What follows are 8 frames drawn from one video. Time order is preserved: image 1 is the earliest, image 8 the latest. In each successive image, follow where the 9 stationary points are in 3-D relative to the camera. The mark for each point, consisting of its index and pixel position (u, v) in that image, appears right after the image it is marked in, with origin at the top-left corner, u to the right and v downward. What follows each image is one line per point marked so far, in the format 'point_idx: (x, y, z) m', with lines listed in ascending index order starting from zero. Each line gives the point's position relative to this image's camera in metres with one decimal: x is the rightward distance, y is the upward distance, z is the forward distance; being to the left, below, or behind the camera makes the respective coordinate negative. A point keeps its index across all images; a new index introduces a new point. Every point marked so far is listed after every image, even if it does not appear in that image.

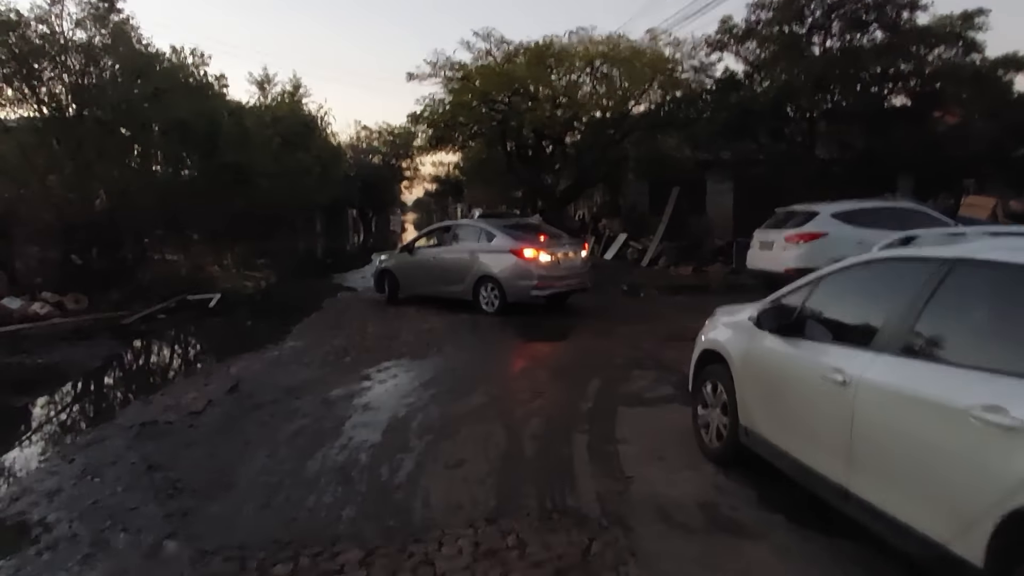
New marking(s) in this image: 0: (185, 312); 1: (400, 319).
0: (-6.9, -0.5, +14.7) m
1: (-1.9, -0.6, +11.9) m
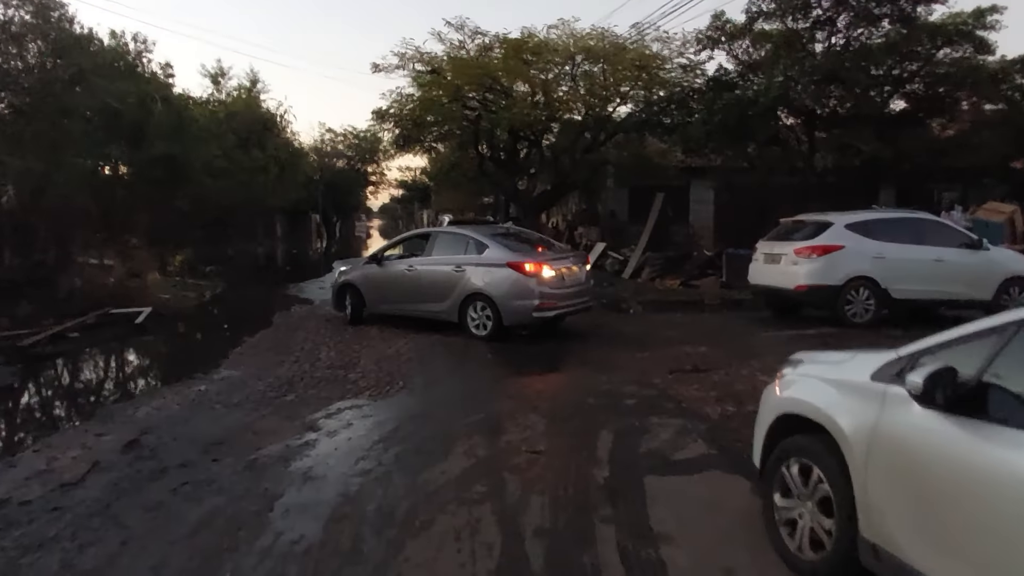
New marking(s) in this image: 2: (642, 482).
0: (-7.4, -0.8, +12.6) m
1: (-2.2, -0.9, +10.0) m
2: (+1.0, -1.4, +5.1) m
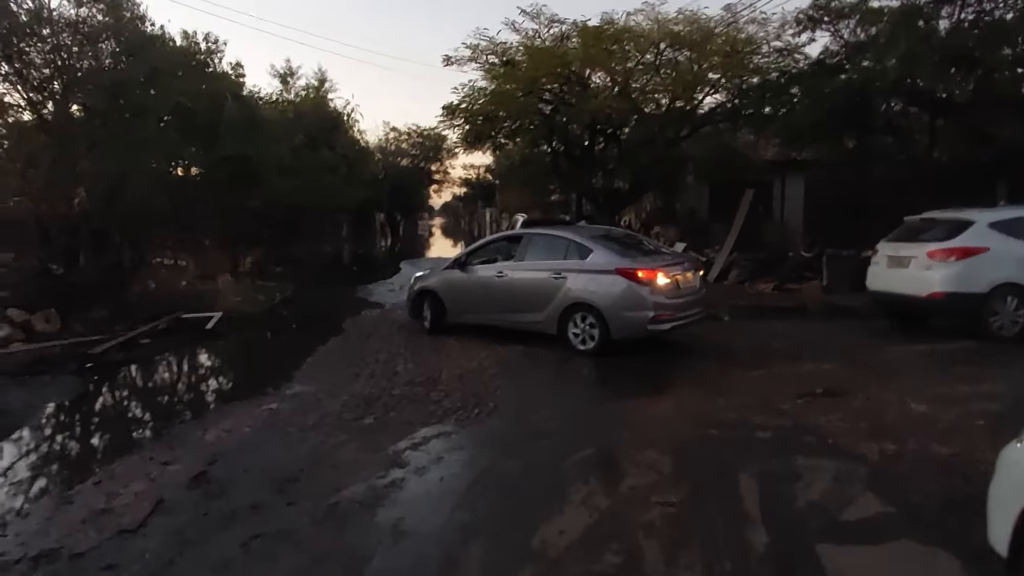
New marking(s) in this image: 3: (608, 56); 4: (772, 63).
0: (-5.9, -0.8, +12.2) m
1: (-1.0, -0.9, +9.2) m
2: (+1.8, -1.6, +4.1) m
3: (+2.5, +6.0, +17.7) m
4: (+6.6, +5.8, +17.7) m
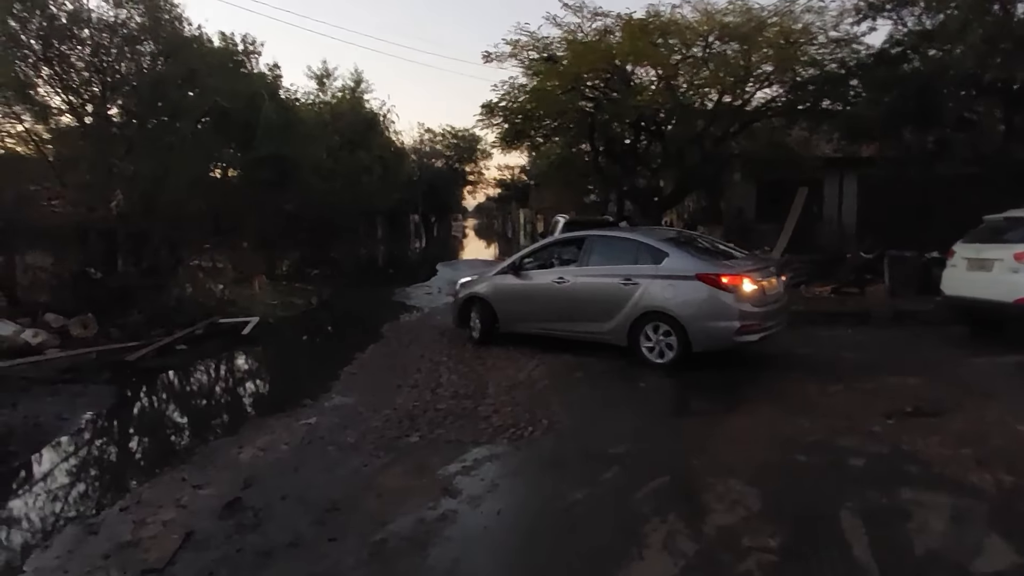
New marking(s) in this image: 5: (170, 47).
0: (-5.1, -0.9, +11.9) m
1: (-0.4, -1.0, +8.7) m
2: (+2.2, -1.6, +3.4) m
3: (+3.5, +5.9, +17.0) m
4: (+7.6, +5.7, +16.8) m
5: (-7.2, +5.0, +14.6) m
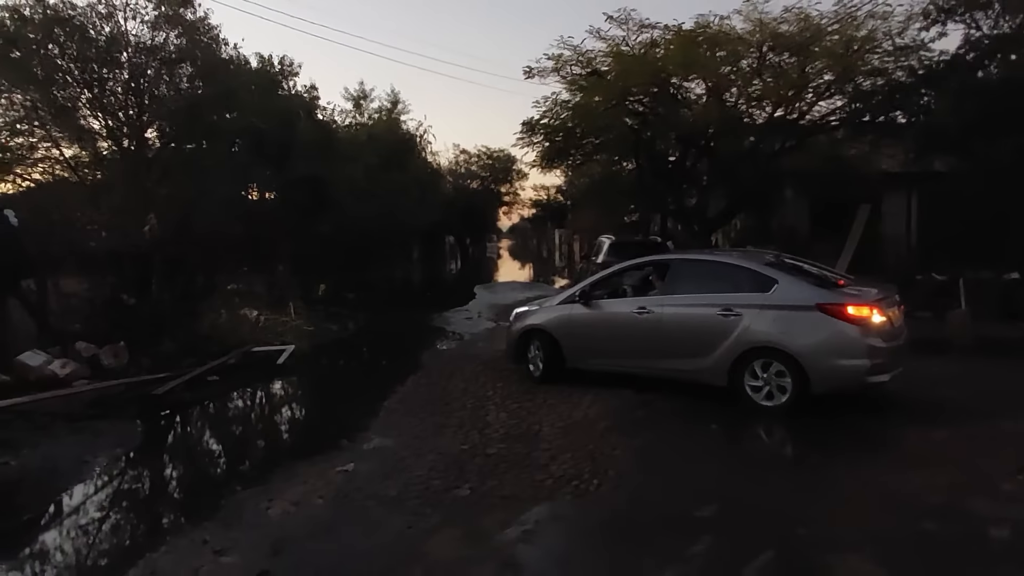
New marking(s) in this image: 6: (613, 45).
0: (-4.3, -1.3, +11.3) m
1: (+0.3, -1.3, +7.9) m
2: (+2.5, -1.8, +2.5) m
3: (+4.5, +5.4, +16.2) m
4: (+8.6, +5.1, +15.8) m
5: (-6.3, +4.5, +14.3) m
6: (+2.6, +6.1, +17.5) m
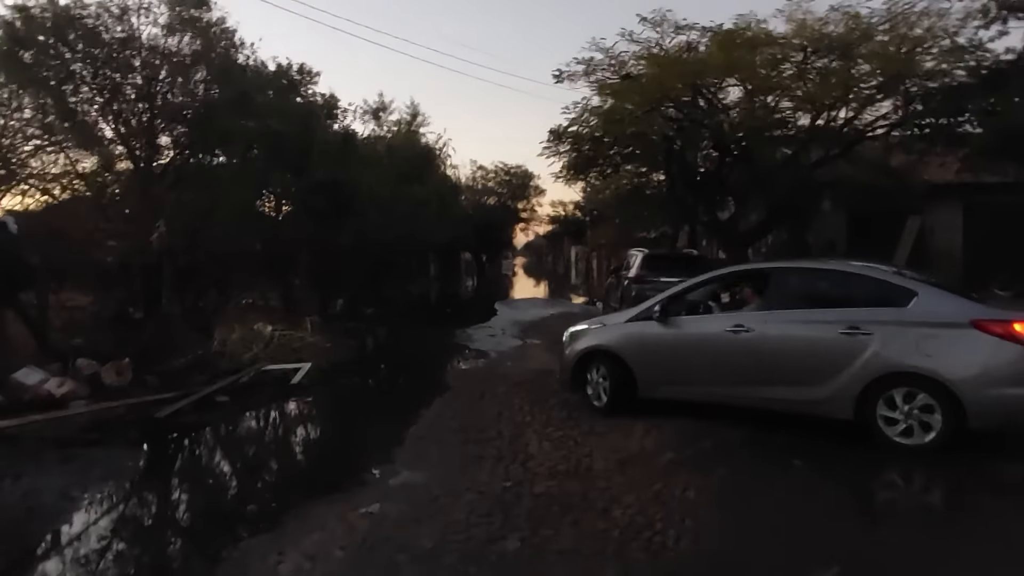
0: (-3.8, -1.5, +10.4) m
1: (+0.7, -1.5, +6.9) m
2: (+2.9, -1.8, +1.5) m
3: (+5.2, +5.0, +15.3) m
4: (+9.3, +4.8, +14.9) m
5: (-5.7, +4.2, +13.6) m
6: (+3.2, +5.8, +16.7) m
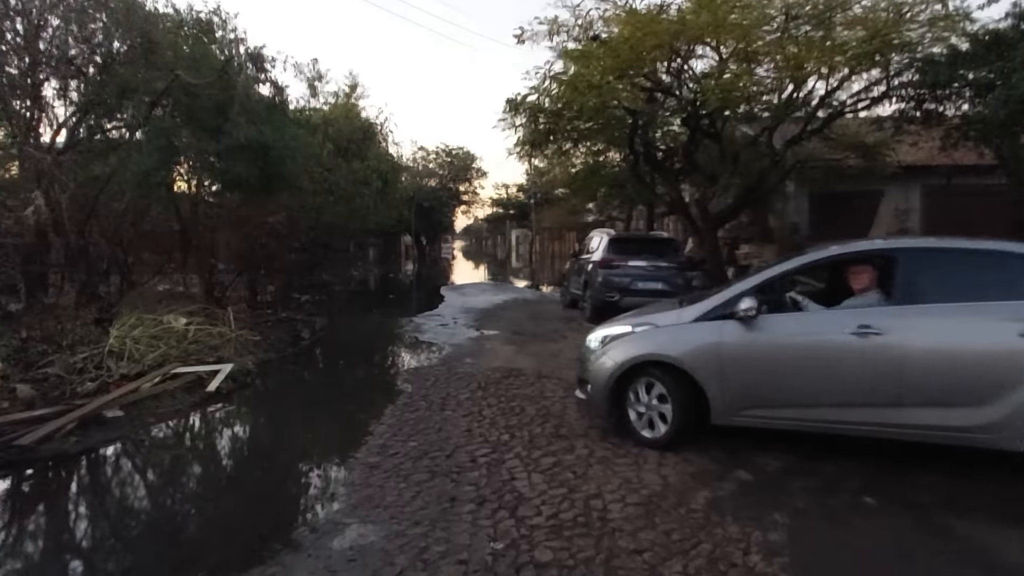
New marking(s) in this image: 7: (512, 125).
0: (-4.2, -1.4, +8.5) m
1: (+0.6, -1.4, +5.4) m
2: (+3.2, -1.8, +0.2) m
3: (+4.3, +5.3, +14.0) m
4: (+8.4, +5.1, +13.9) m
5: (-6.4, +4.5, +11.4) m
6: (+2.2, +6.1, +15.2) m
7: (0.0, +4.1, +17.6) m
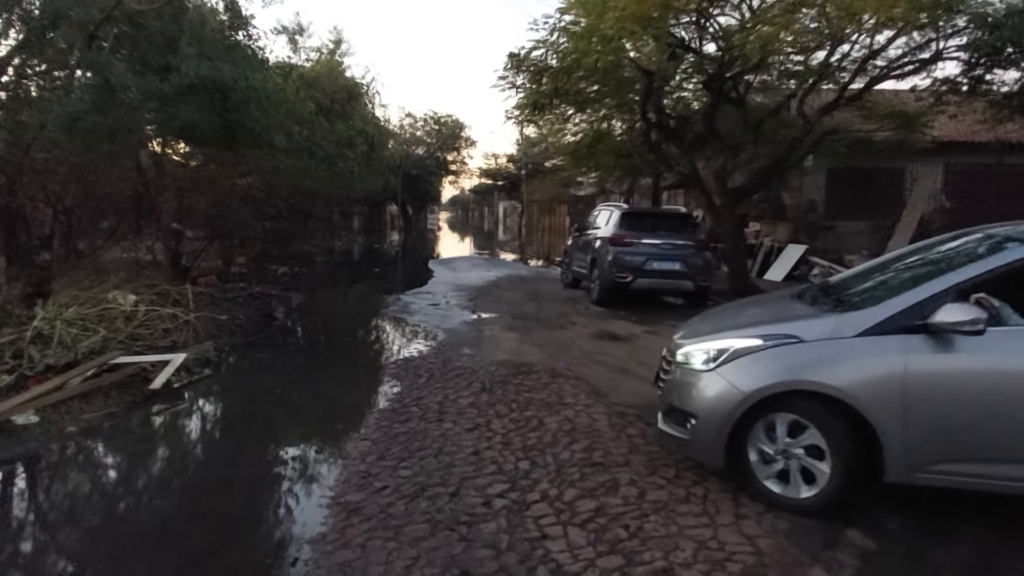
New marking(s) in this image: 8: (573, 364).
0: (-4.1, -1.1, +7.0) m
1: (+0.7, -1.3, +4.0) m
2: (+3.5, -2.0, -1.2) m
3: (+4.4, +5.6, +12.4) m
4: (+8.5, +5.3, +12.4) m
5: (-6.2, +4.9, +9.5) m
6: (+2.3, +6.5, +13.5) m
7: (0.0, +4.7, +16.0) m
8: (+0.8, -0.9, +8.4) m
